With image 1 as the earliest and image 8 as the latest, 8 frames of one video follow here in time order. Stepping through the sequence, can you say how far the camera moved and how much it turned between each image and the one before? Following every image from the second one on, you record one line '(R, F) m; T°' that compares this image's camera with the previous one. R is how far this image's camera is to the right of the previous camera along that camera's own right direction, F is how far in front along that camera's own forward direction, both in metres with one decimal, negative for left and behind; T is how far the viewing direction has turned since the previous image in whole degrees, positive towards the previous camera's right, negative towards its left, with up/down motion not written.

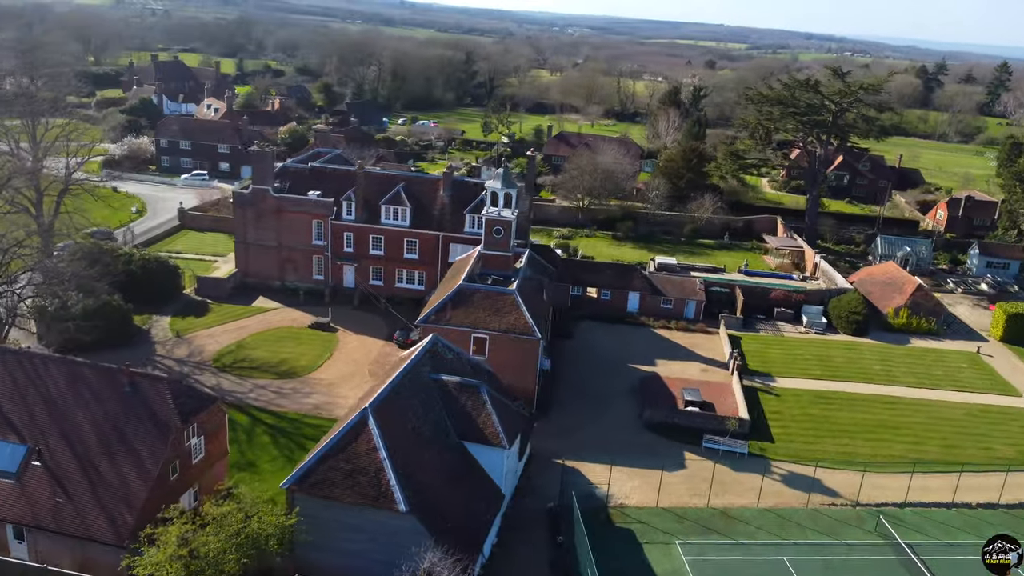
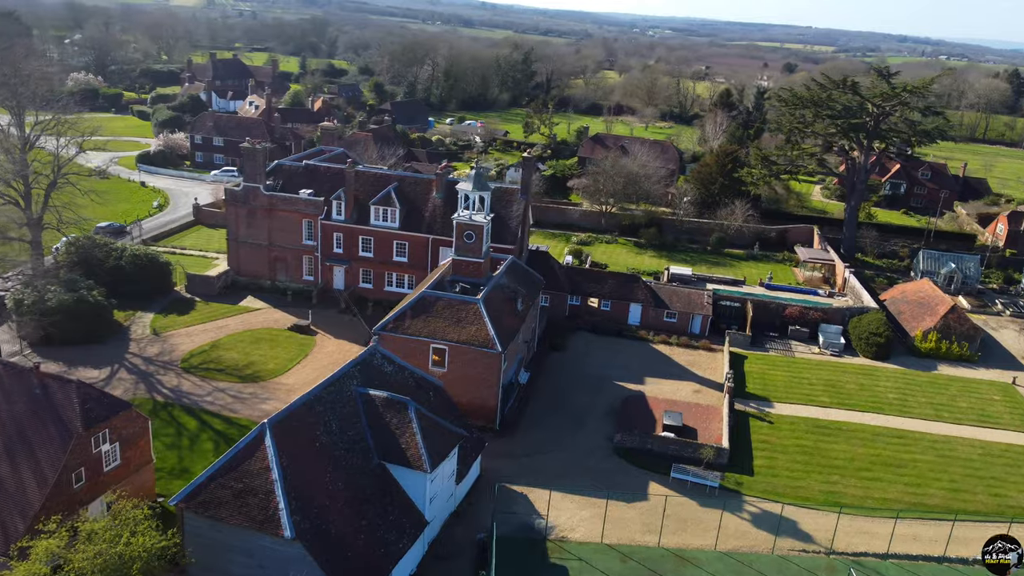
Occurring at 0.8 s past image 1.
(+4.6, +2.4) m; -5°
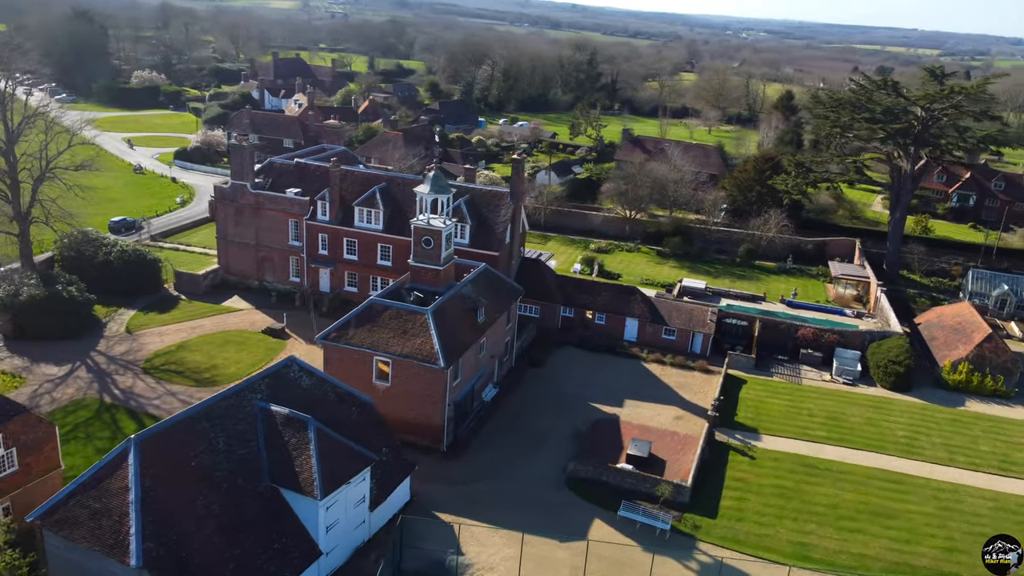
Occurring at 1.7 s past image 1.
(+5.1, +2.8) m; -6°
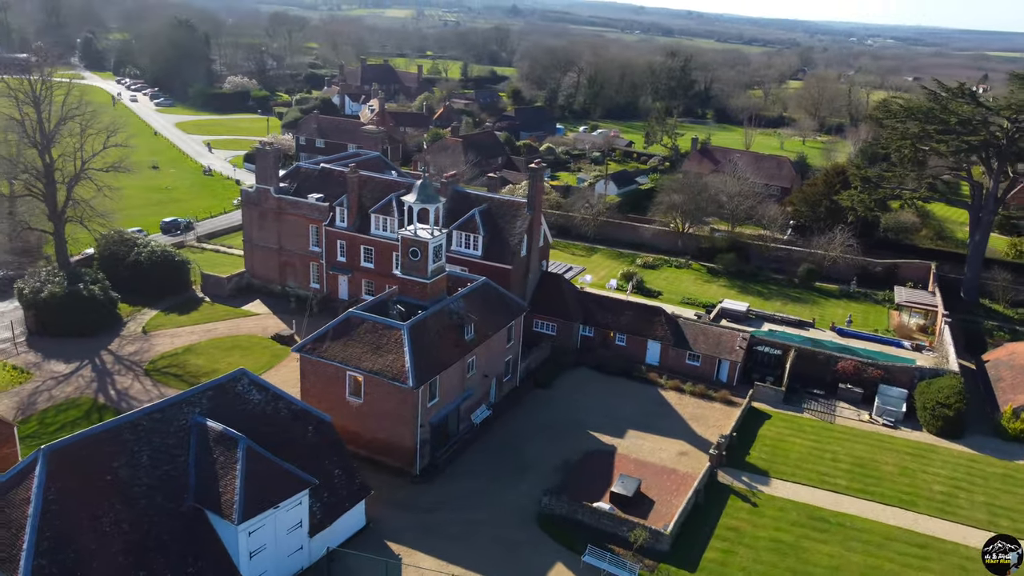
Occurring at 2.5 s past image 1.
(+4.5, +2.3) m; -7°
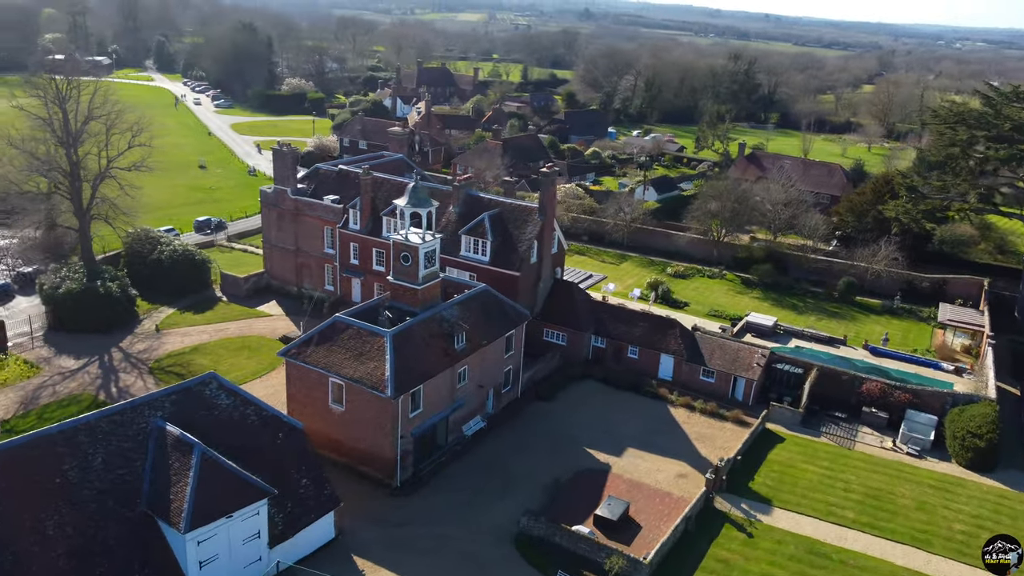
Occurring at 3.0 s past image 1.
(+2.9, +1.3) m; -5°
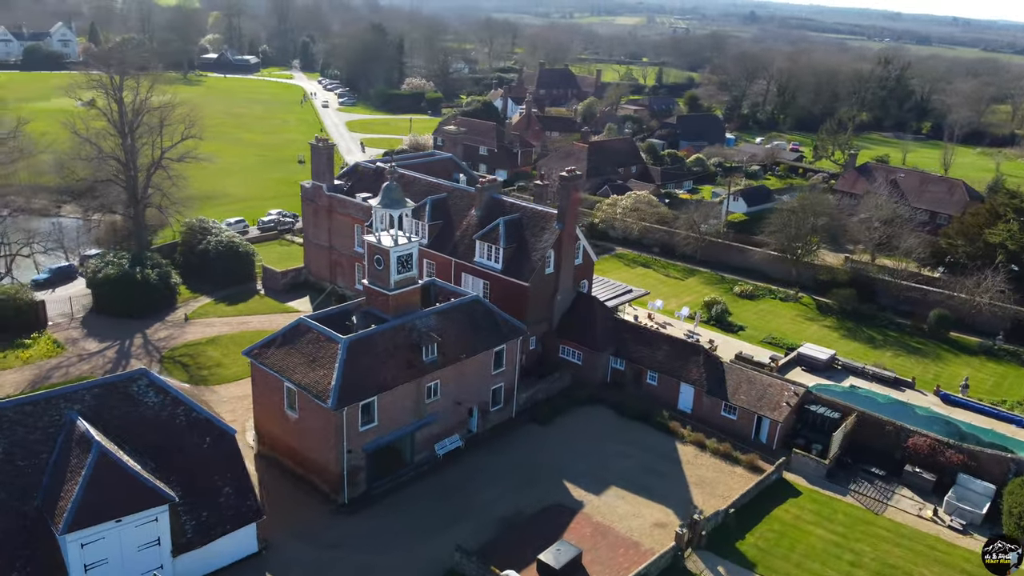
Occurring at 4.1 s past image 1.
(+6.0, +3.2) m; -10°
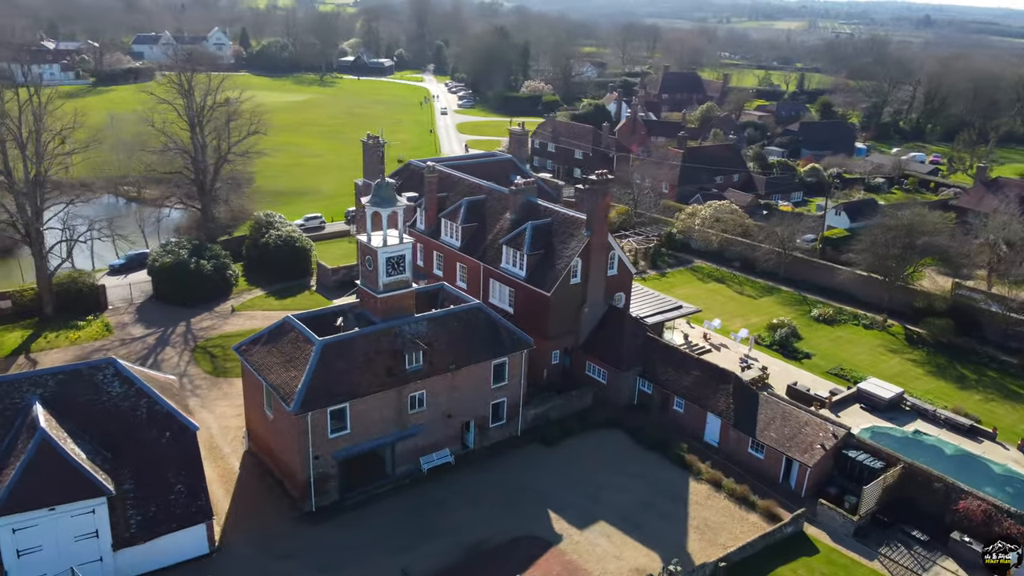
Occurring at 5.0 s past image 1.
(+5.0, +2.5) m; -10°
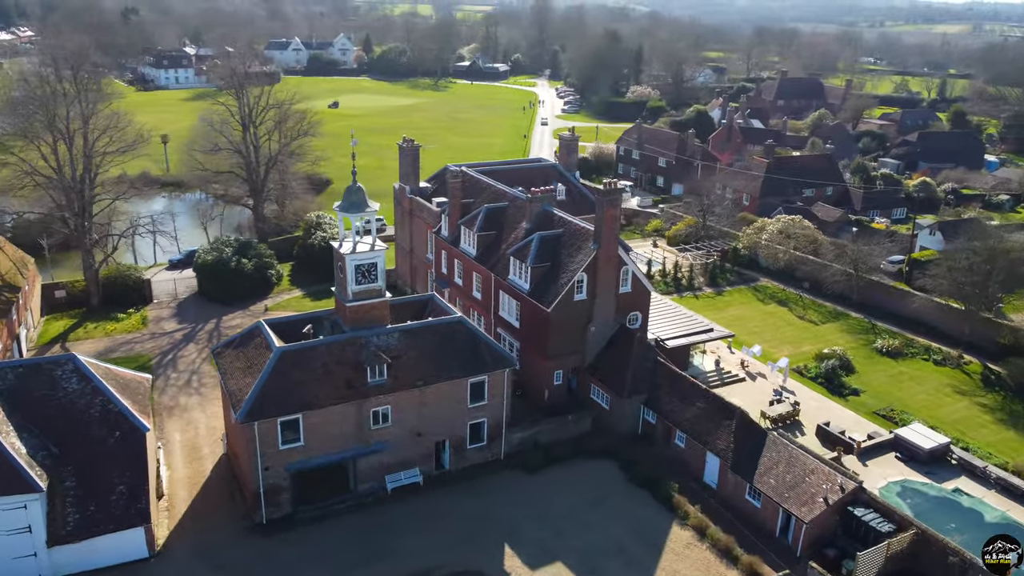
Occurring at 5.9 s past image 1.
(+5.1, +2.3) m; -9°
